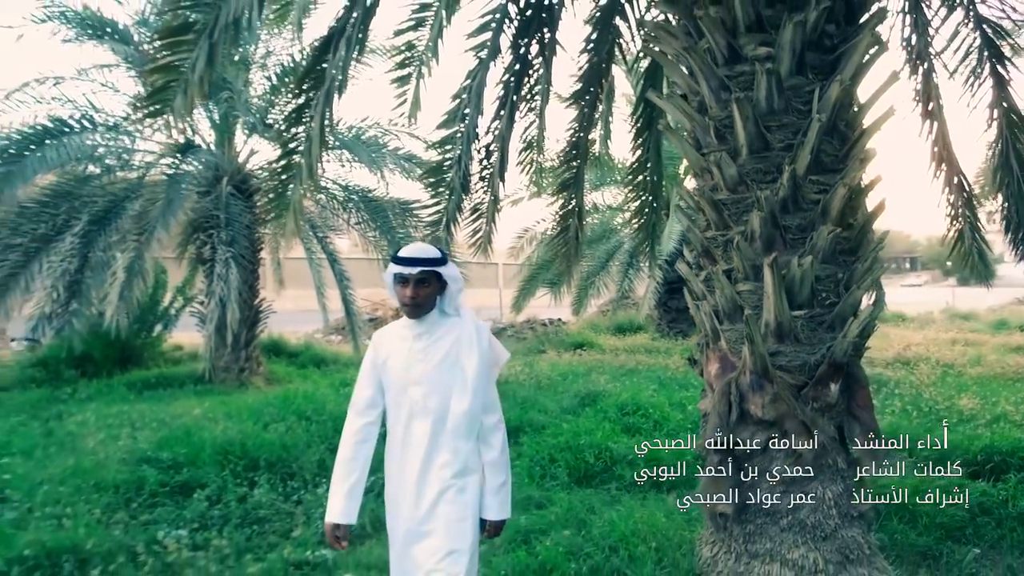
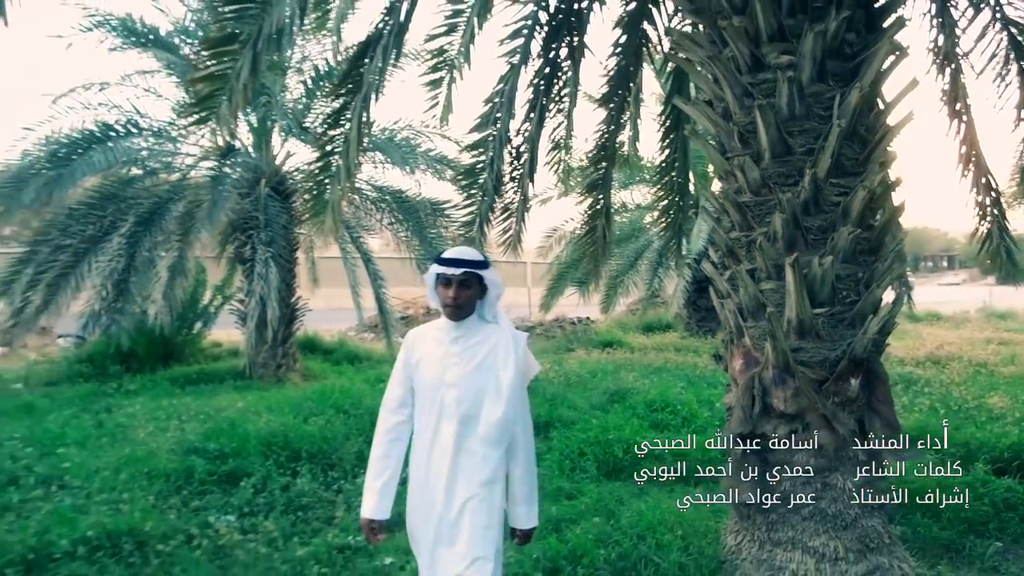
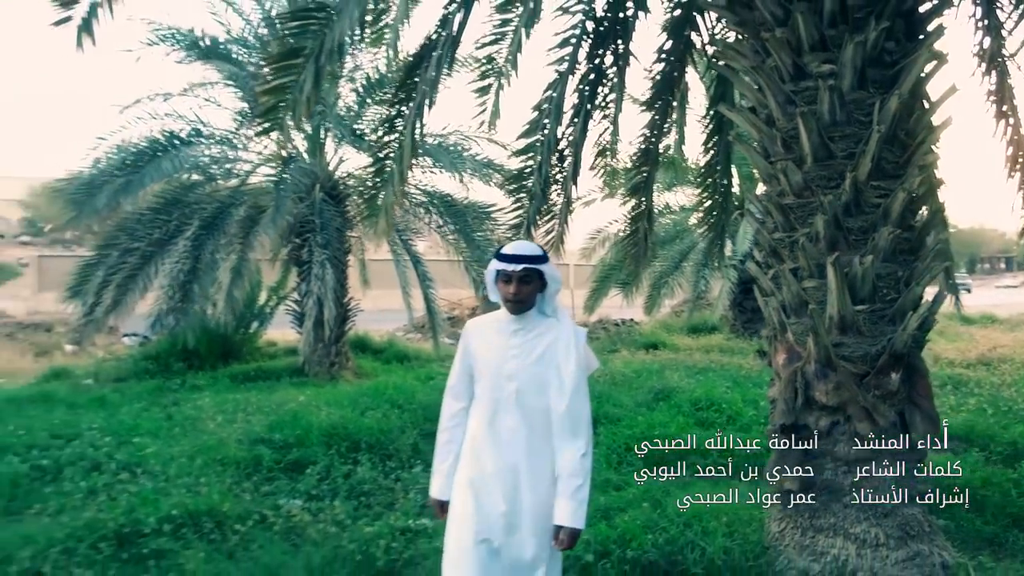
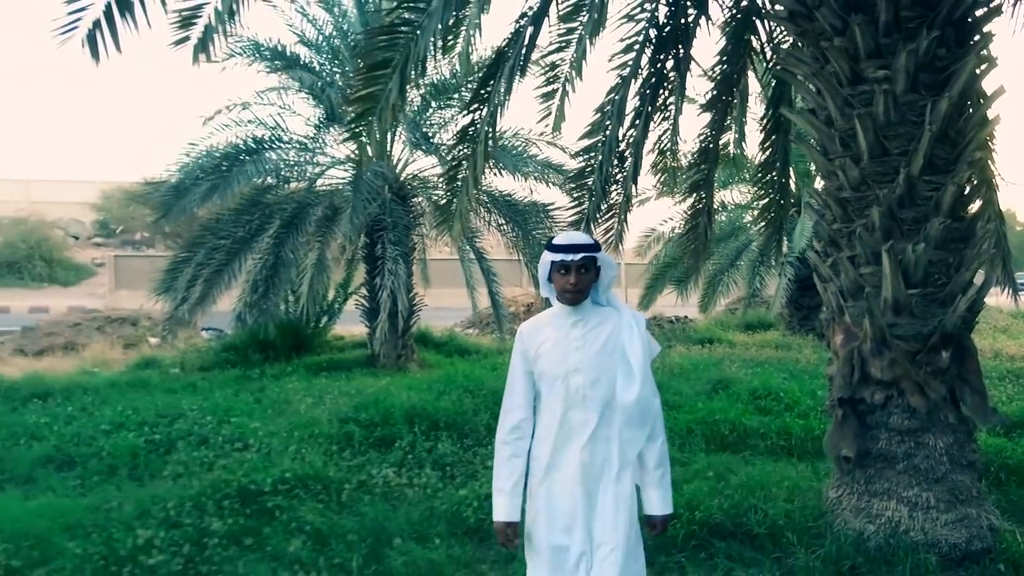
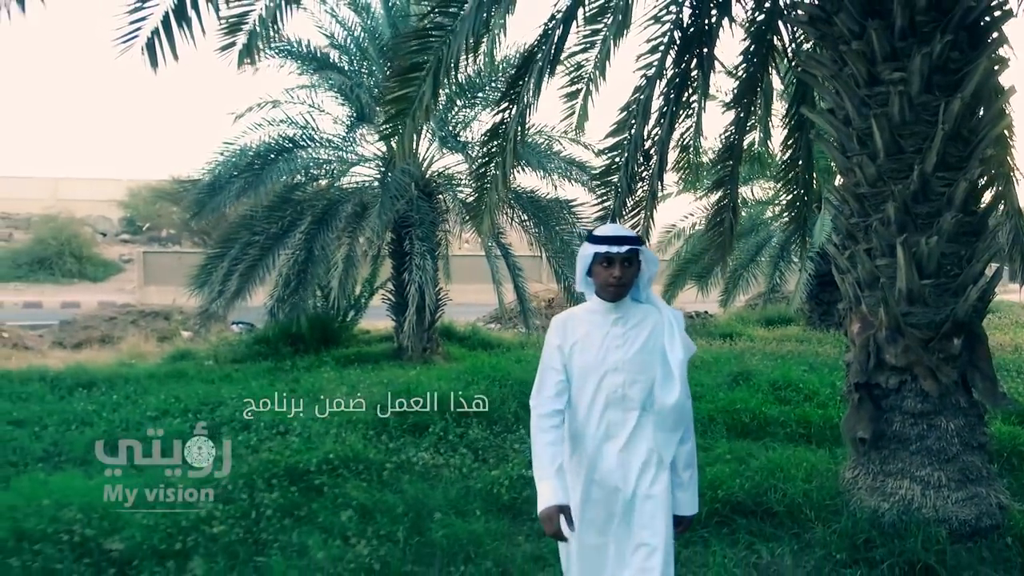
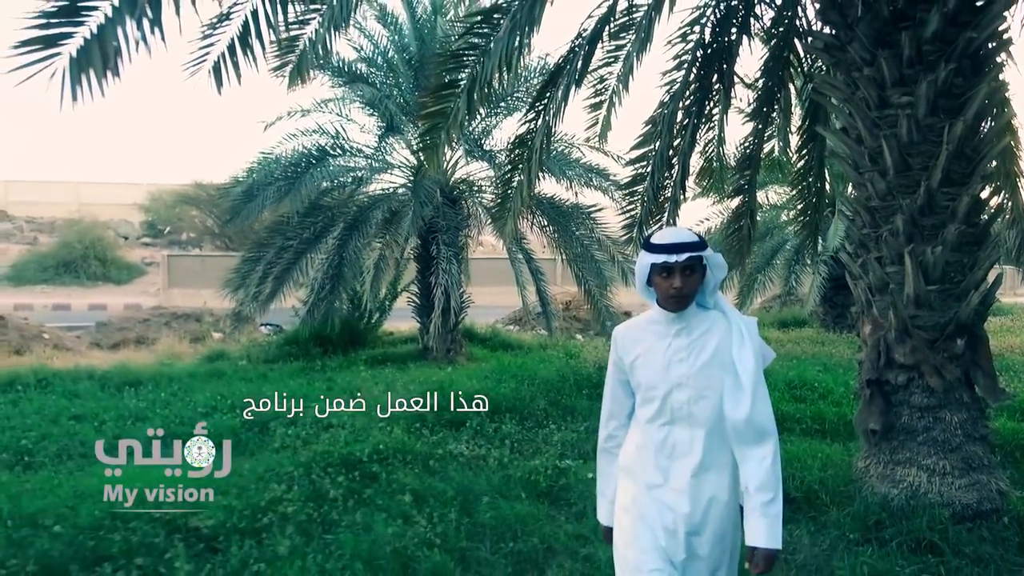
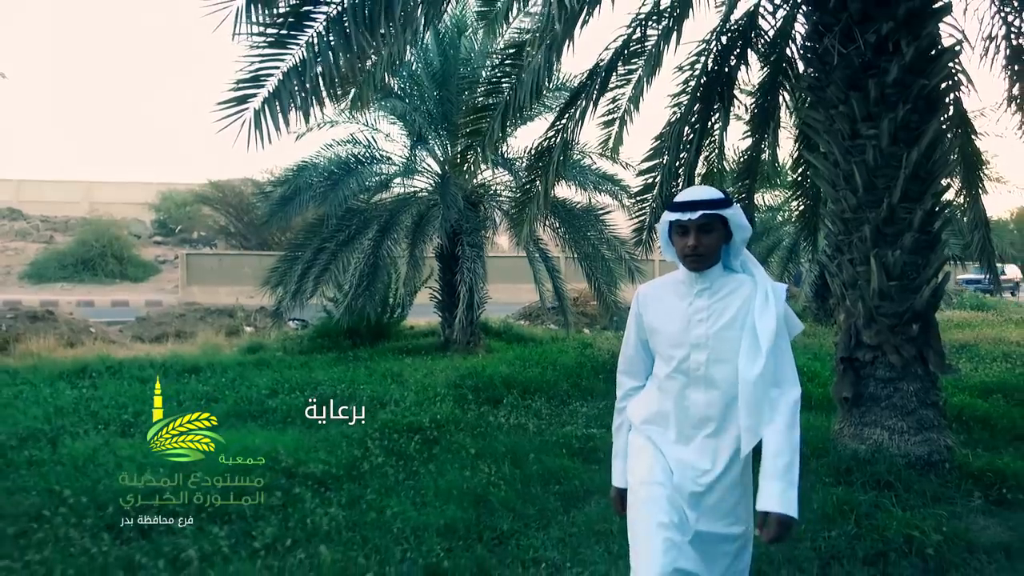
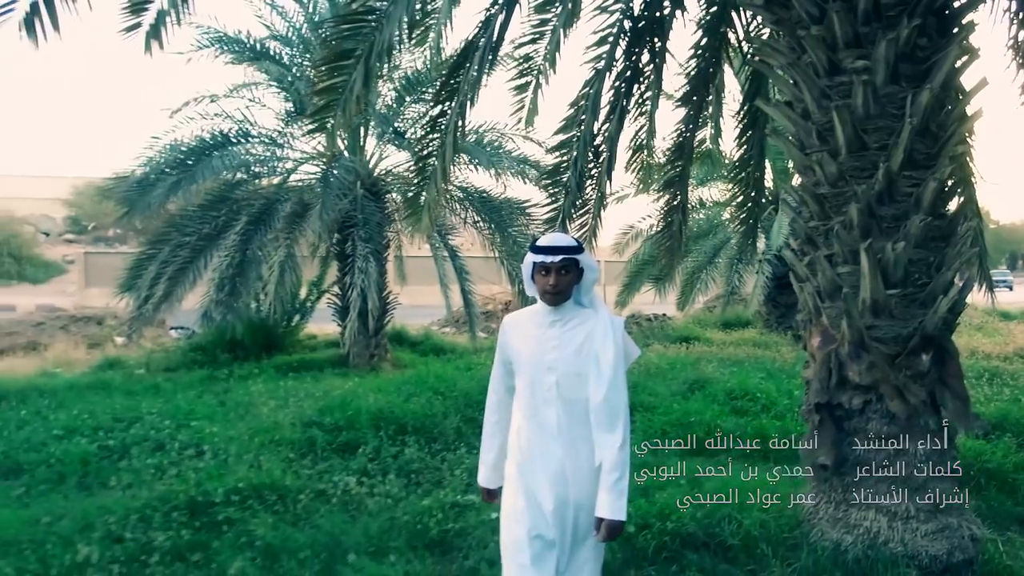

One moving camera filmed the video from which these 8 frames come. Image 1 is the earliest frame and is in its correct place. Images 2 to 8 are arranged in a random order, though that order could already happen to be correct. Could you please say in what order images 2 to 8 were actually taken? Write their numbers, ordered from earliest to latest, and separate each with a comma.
2, 3, 8, 4, 5, 6, 7
